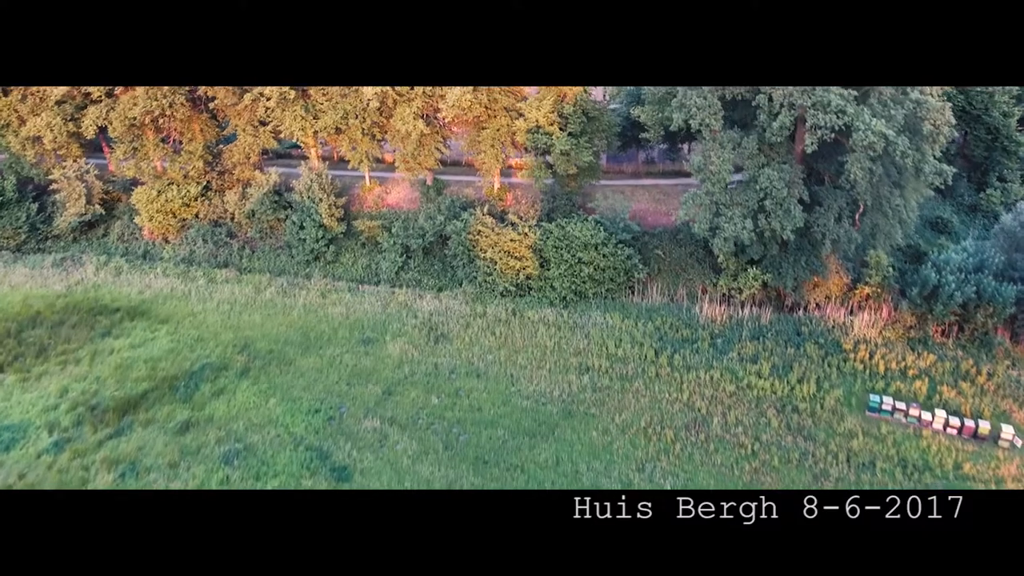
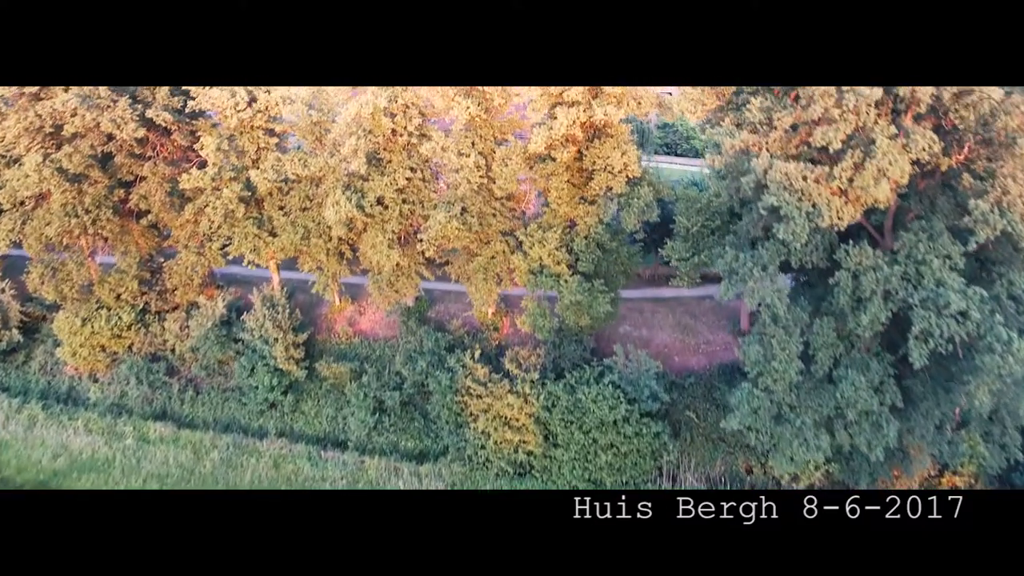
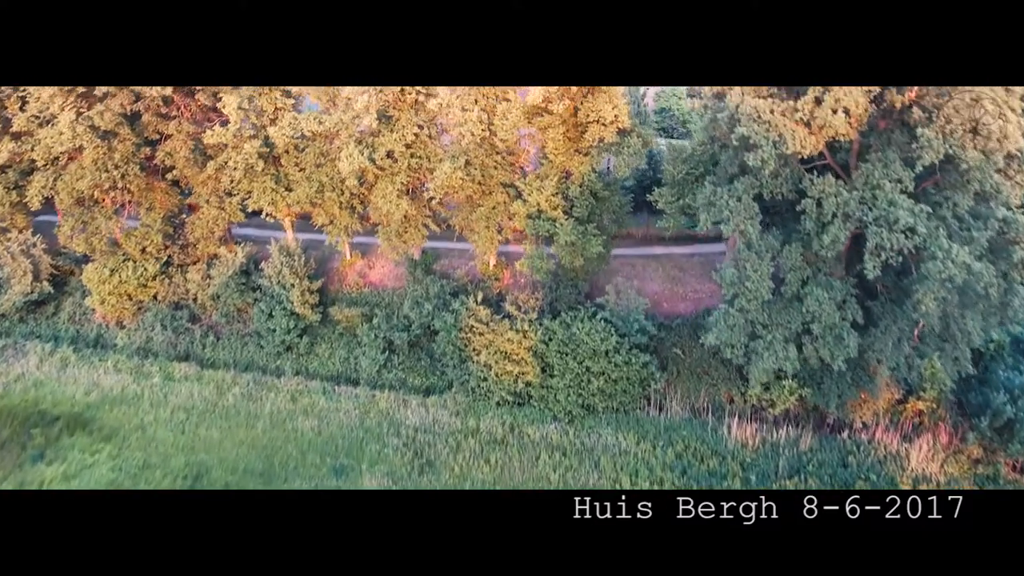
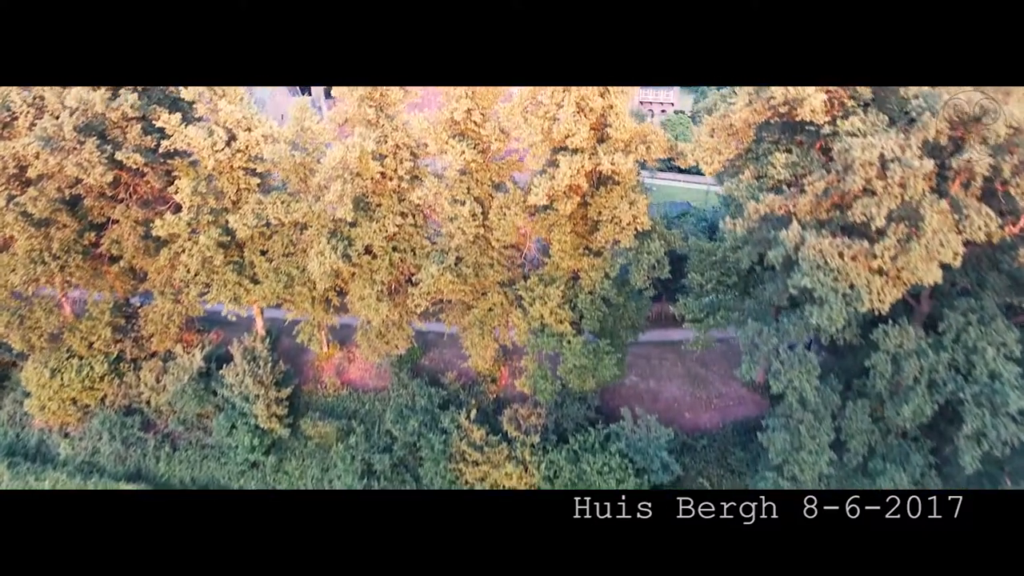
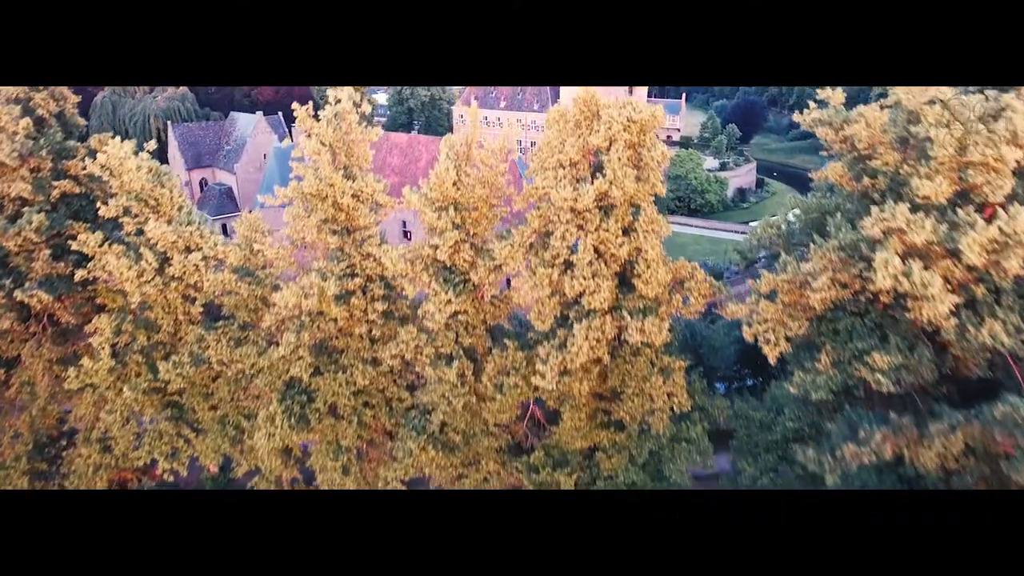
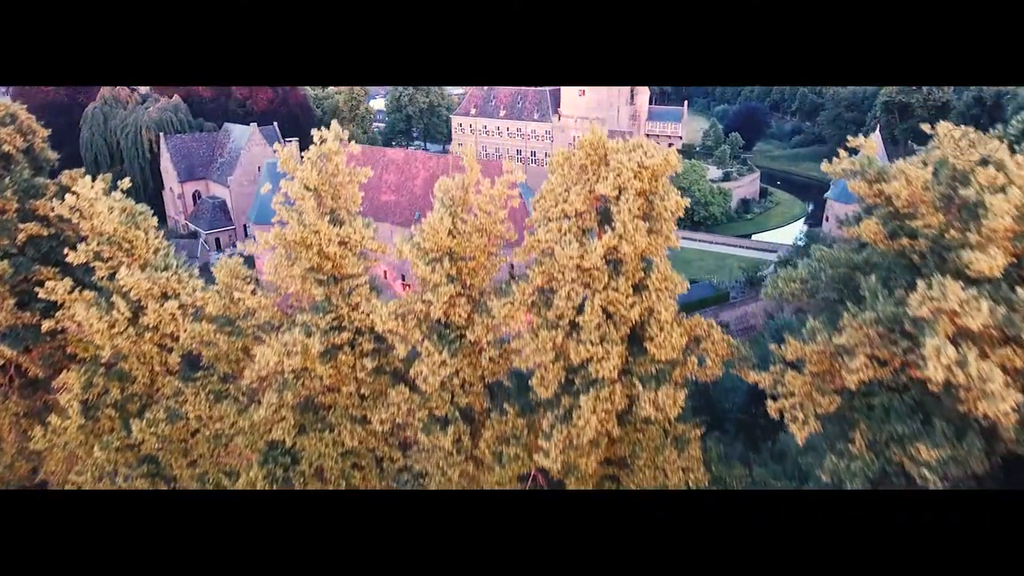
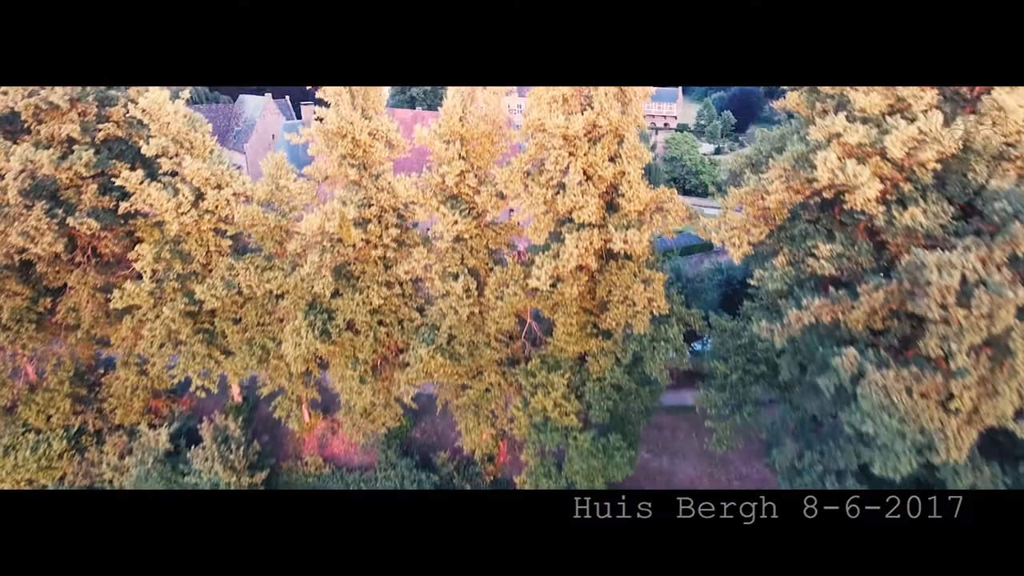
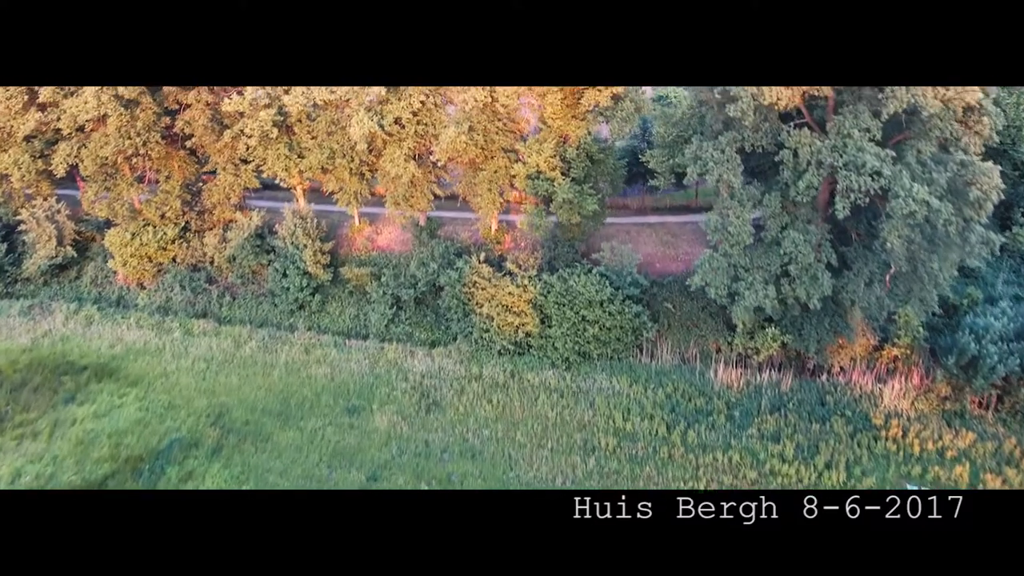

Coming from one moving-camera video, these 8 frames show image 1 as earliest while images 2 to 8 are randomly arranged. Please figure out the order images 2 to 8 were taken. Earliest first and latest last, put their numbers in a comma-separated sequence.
8, 3, 2, 4, 7, 5, 6
